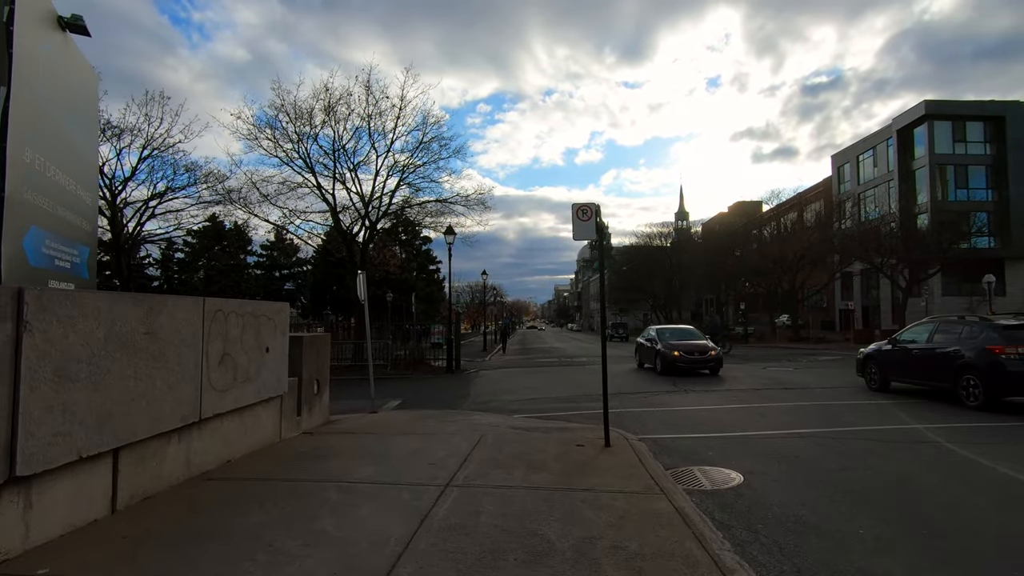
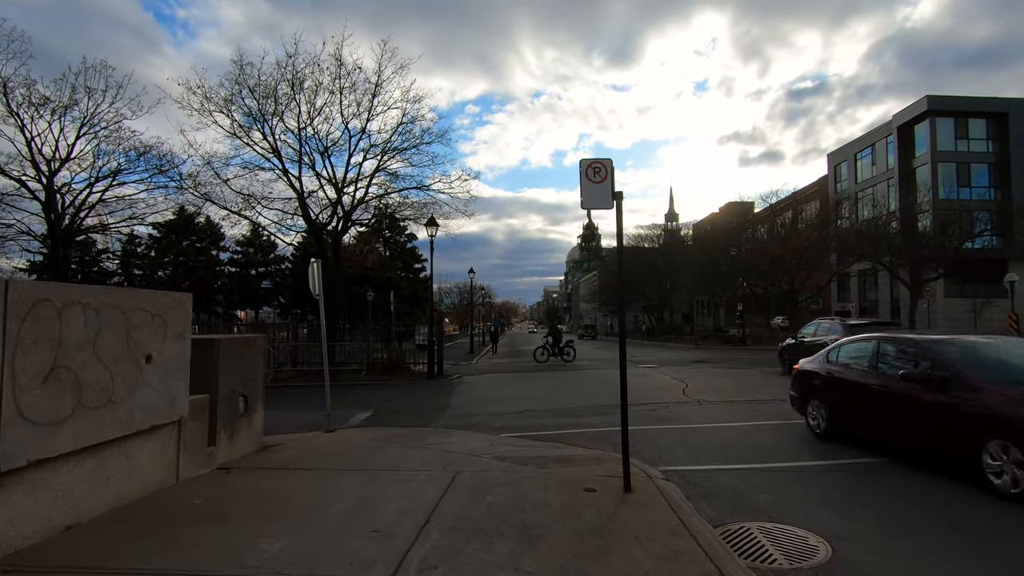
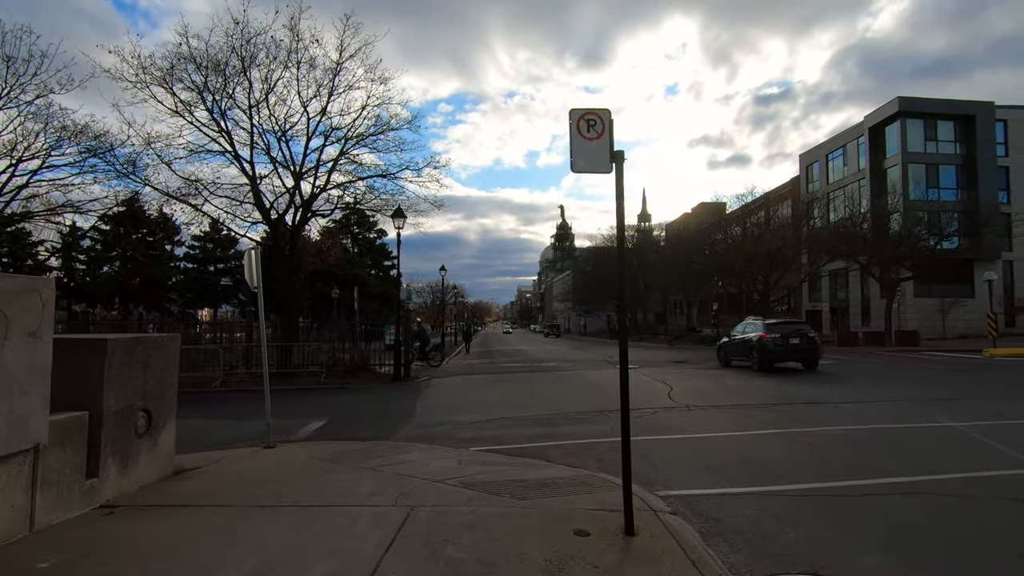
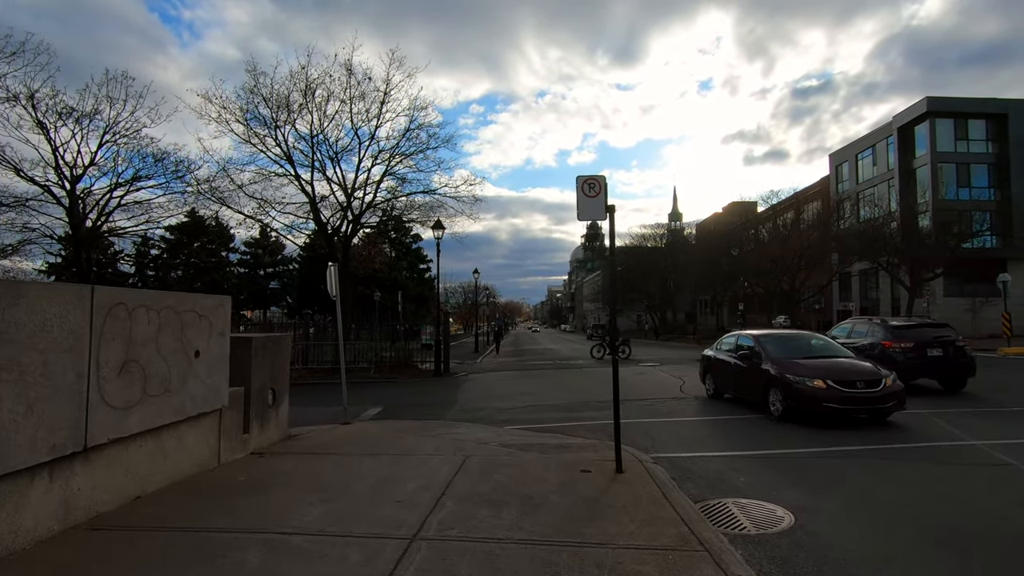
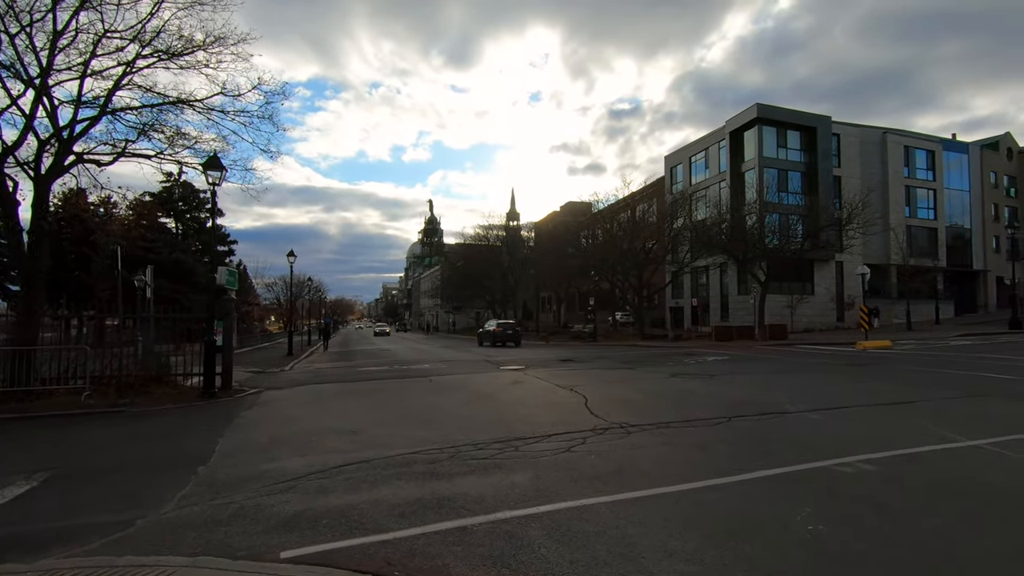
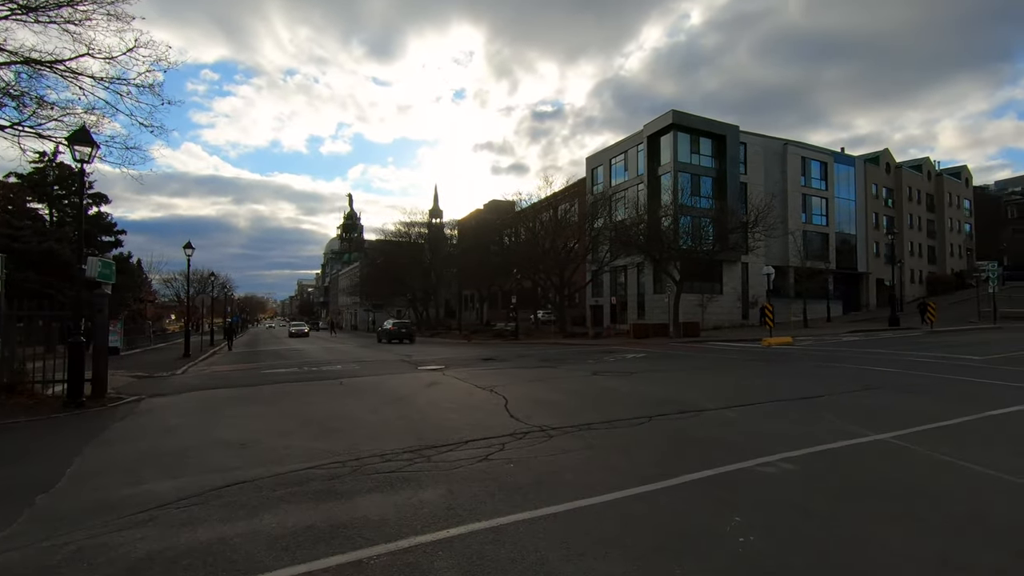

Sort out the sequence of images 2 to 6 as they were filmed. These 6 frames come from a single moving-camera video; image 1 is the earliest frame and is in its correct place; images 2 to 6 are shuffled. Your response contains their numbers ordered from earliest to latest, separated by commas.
4, 2, 3, 5, 6
